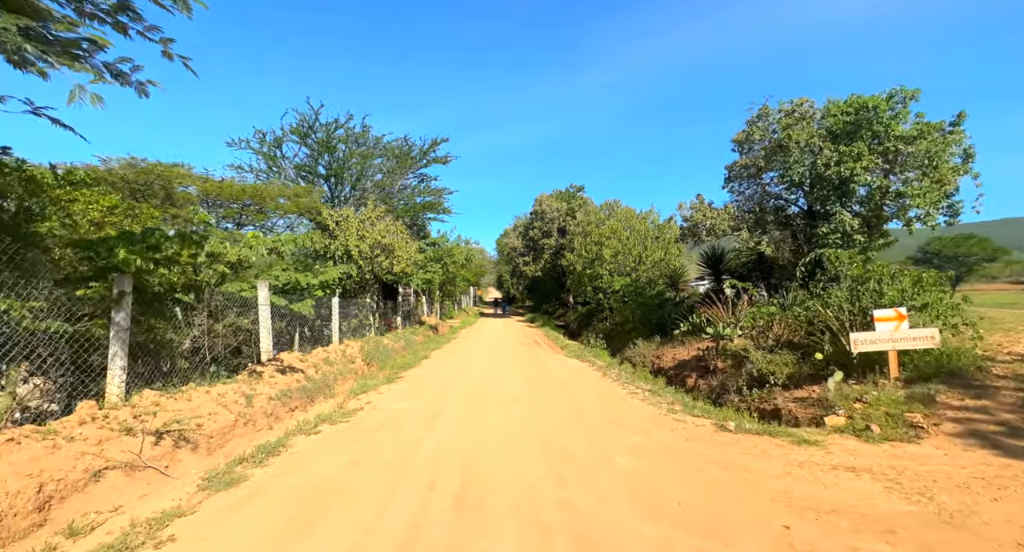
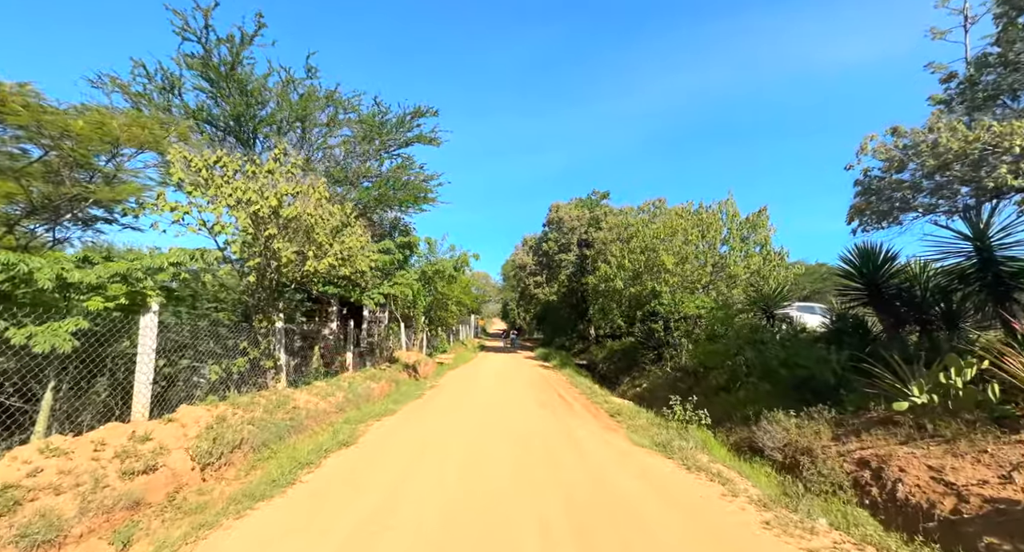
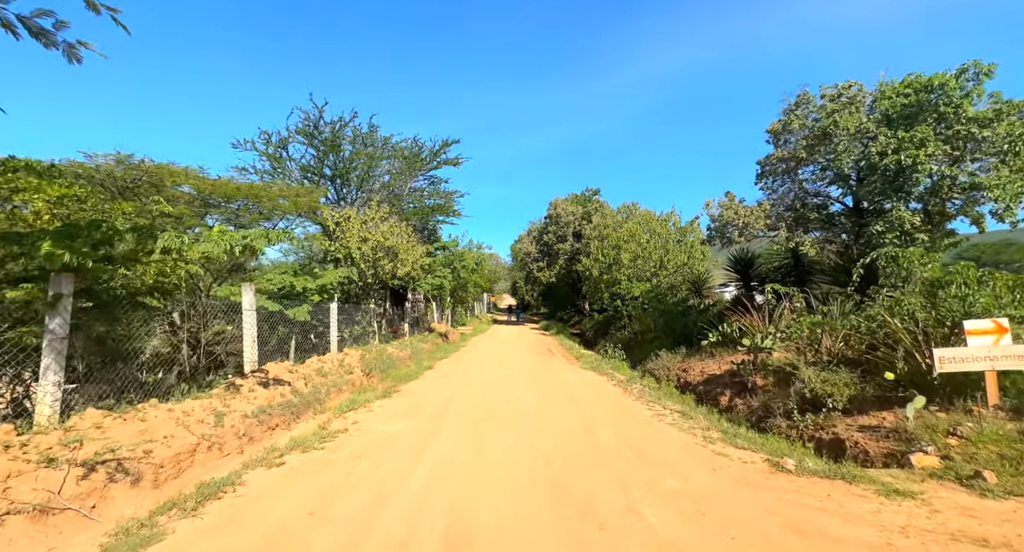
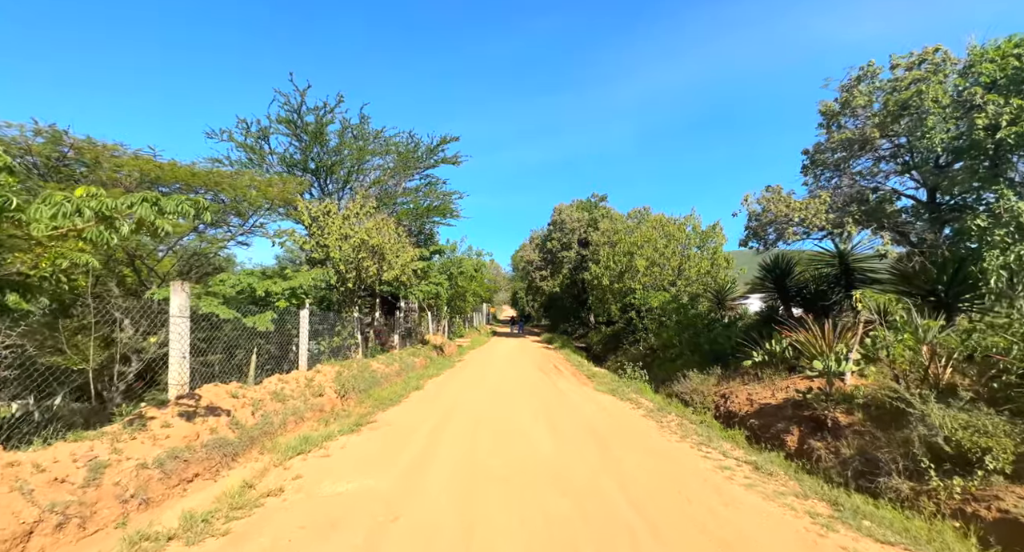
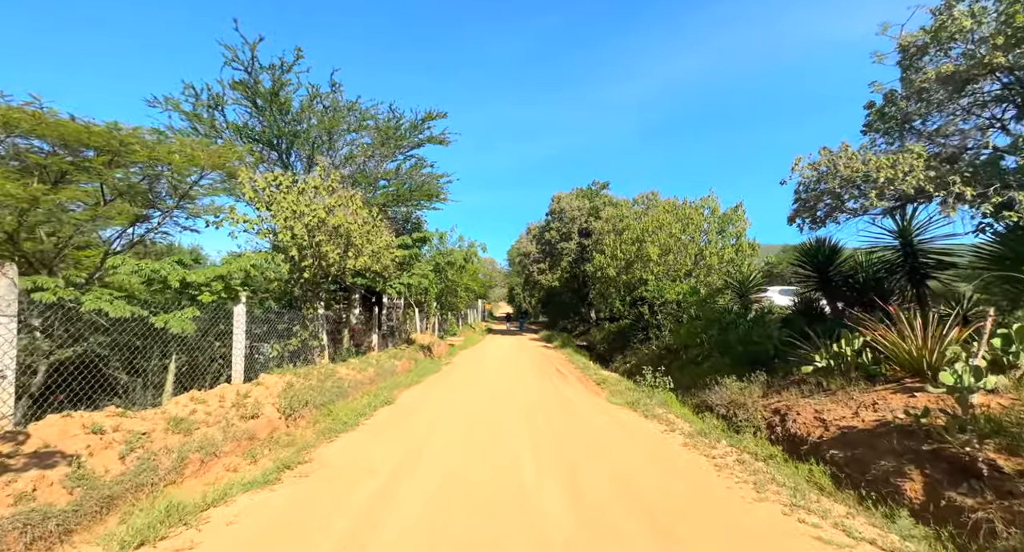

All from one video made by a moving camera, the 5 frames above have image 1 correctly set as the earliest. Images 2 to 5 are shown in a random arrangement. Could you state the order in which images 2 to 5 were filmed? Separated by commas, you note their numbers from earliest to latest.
3, 4, 5, 2
